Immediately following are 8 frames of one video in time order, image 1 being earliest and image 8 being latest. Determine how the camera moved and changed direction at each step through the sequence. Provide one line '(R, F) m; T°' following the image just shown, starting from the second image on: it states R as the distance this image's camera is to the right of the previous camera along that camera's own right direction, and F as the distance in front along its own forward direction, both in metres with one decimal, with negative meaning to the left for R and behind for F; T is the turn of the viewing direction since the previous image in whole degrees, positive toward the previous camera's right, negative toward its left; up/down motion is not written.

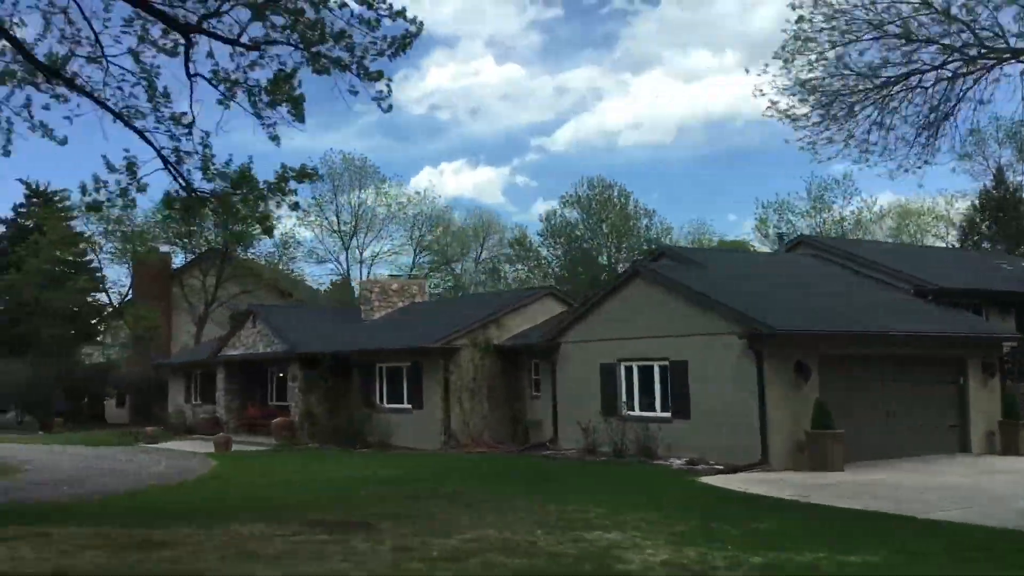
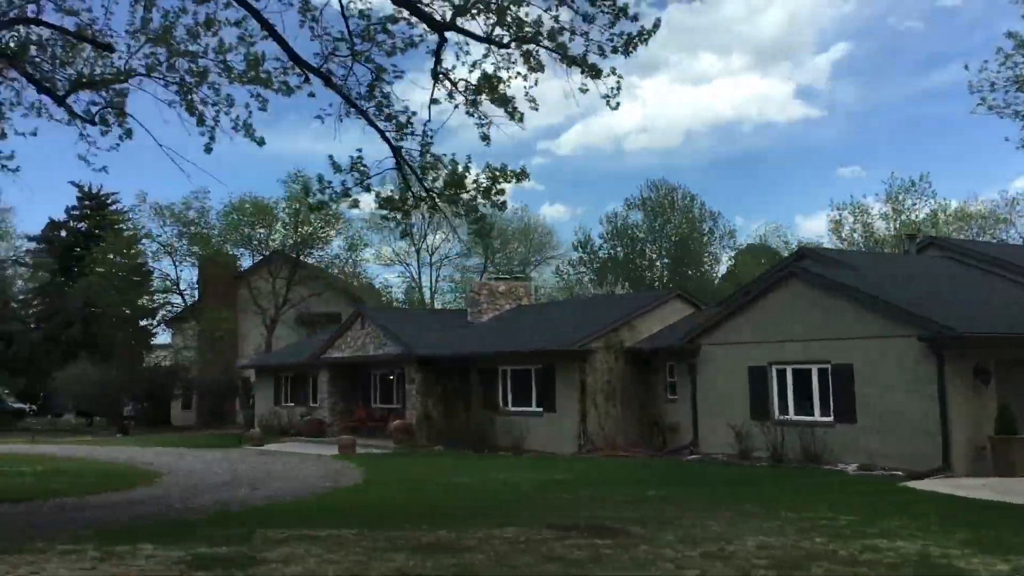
(-2.8, +0.2) m; -1°
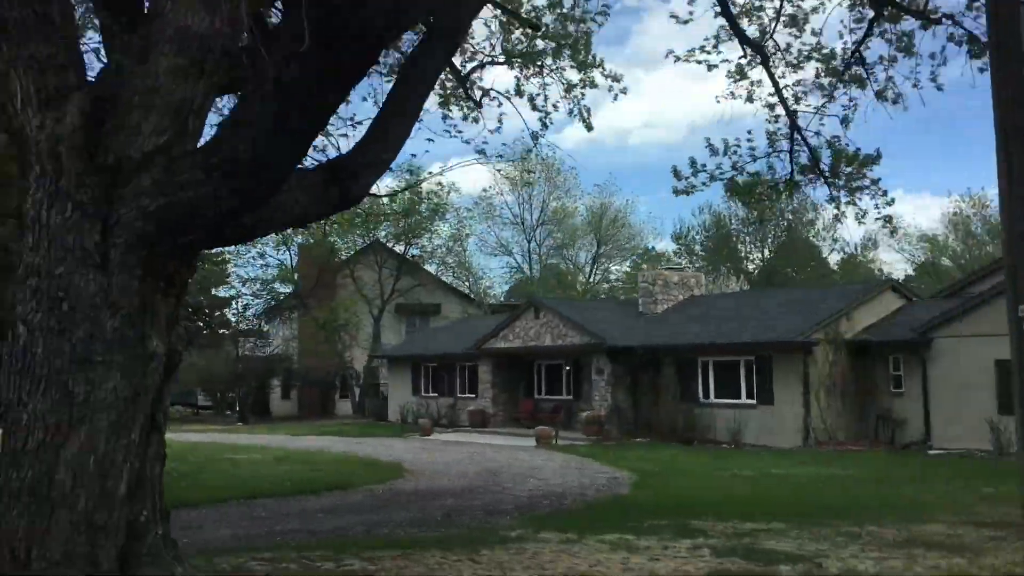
(-4.7, +0.3) m; -1°
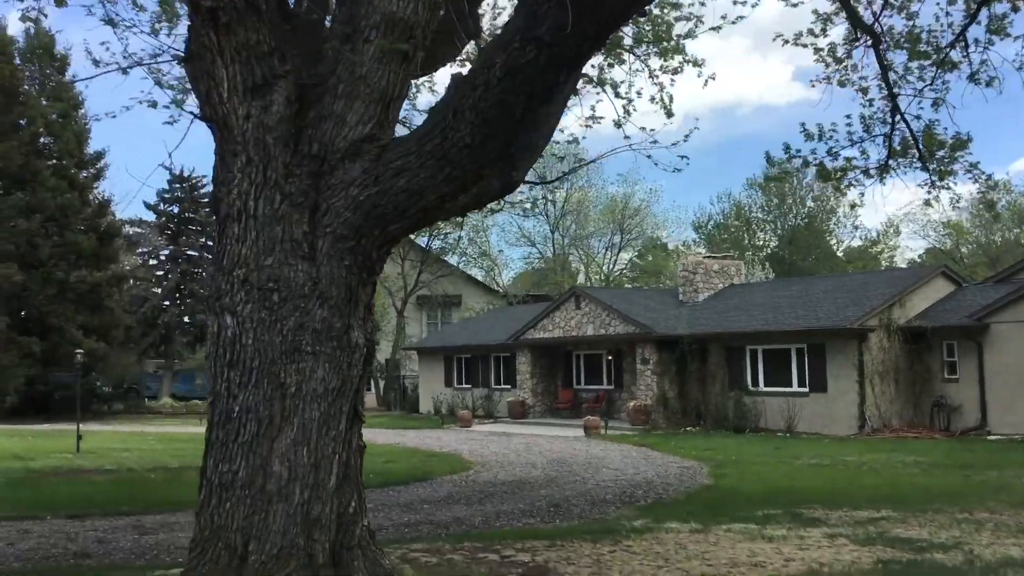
(-1.2, +0.1) m; 0°
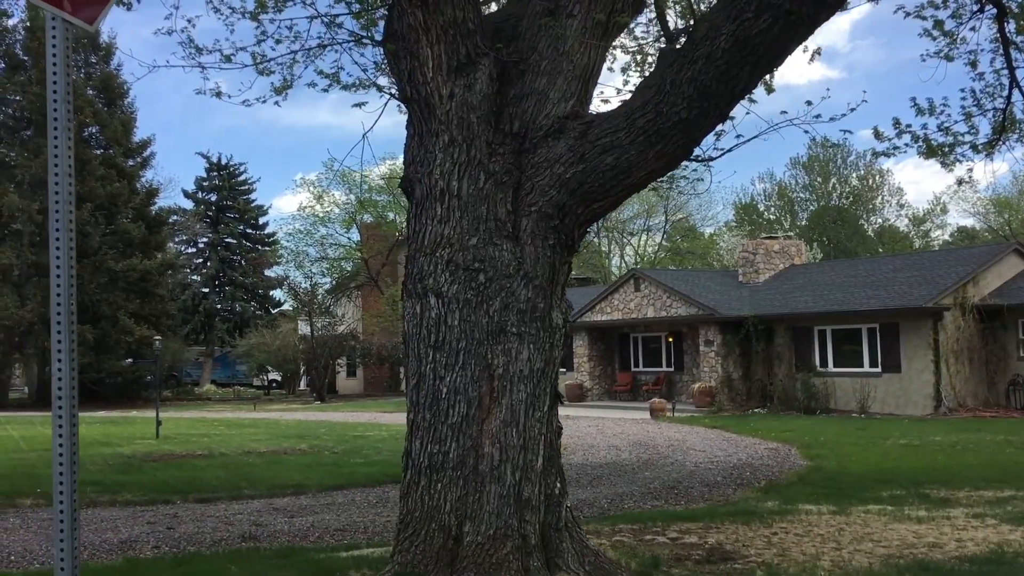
(-1.0, +0.1) m; -1°
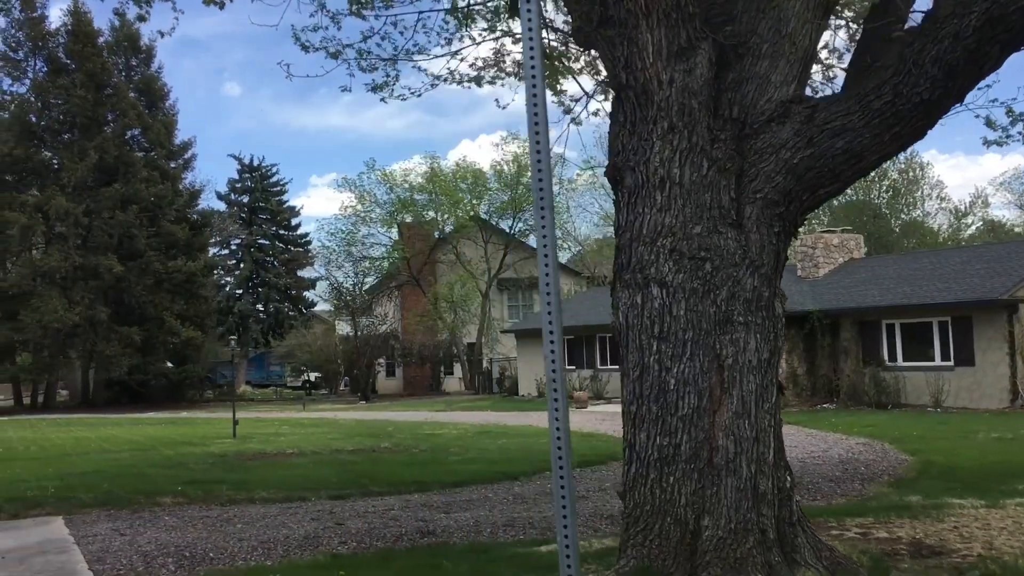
(-1.1, +0.1) m; -1°
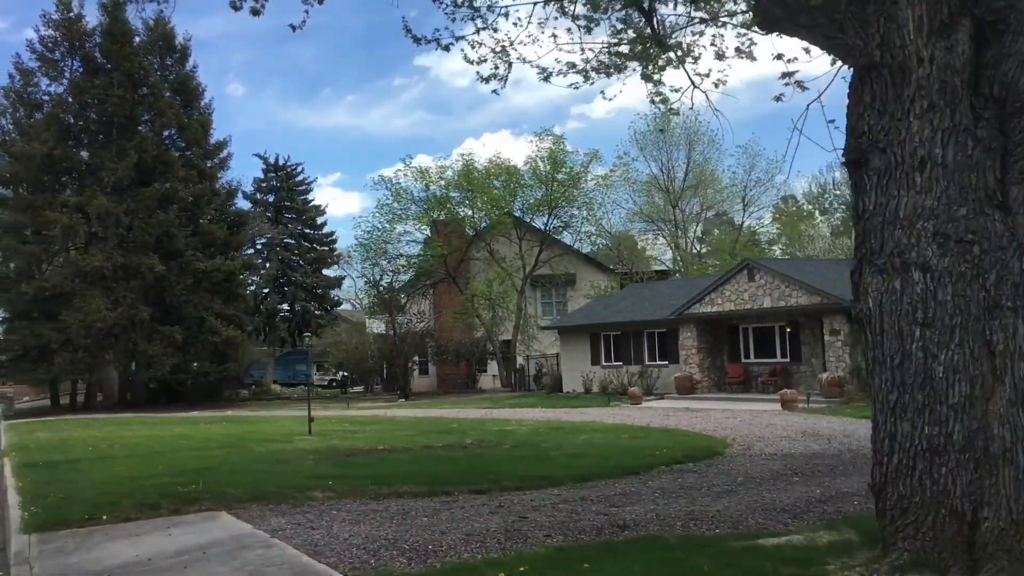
(-1.3, +0.1) m; -1°
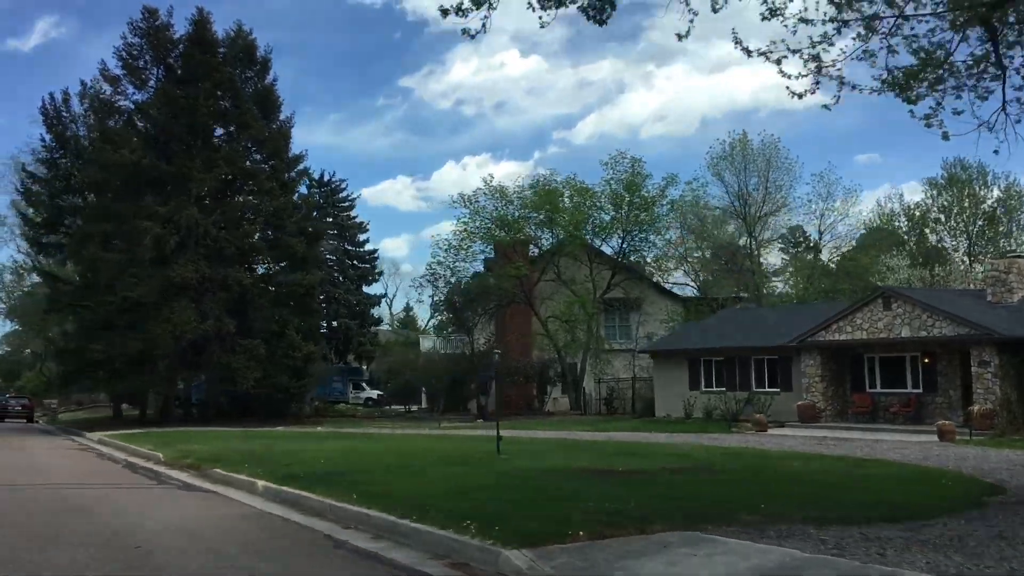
(-4.1, +0.3) m; +1°
